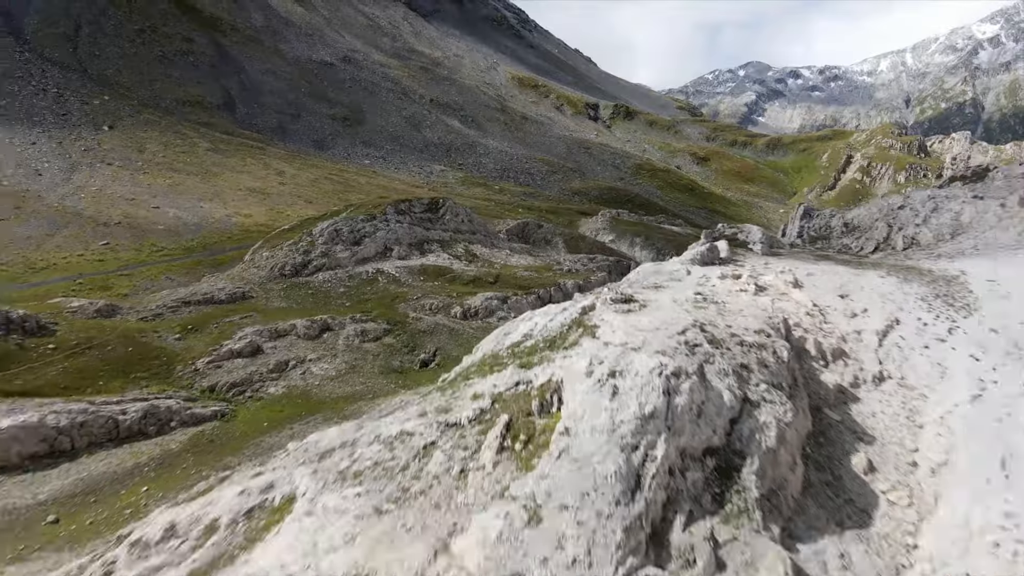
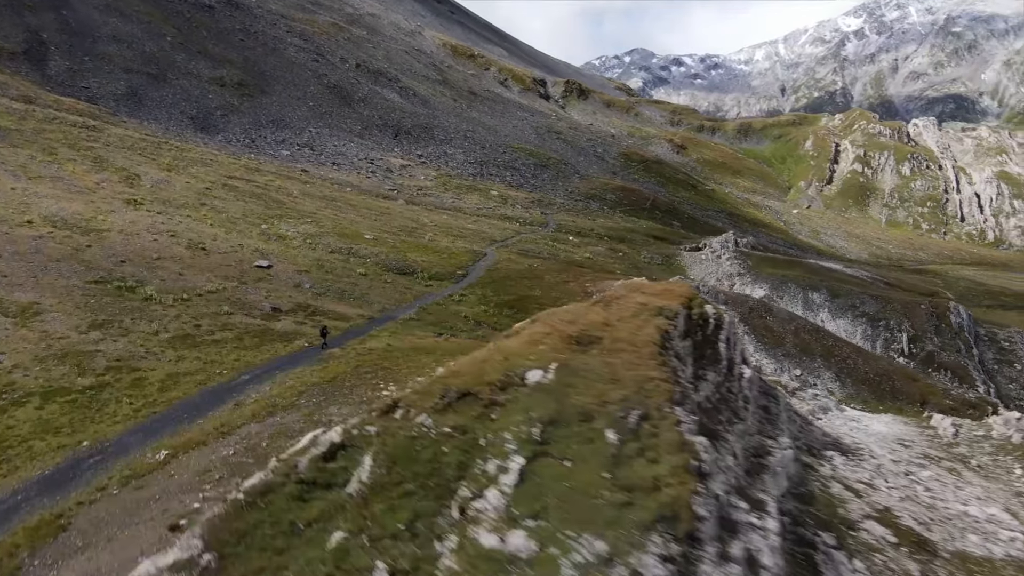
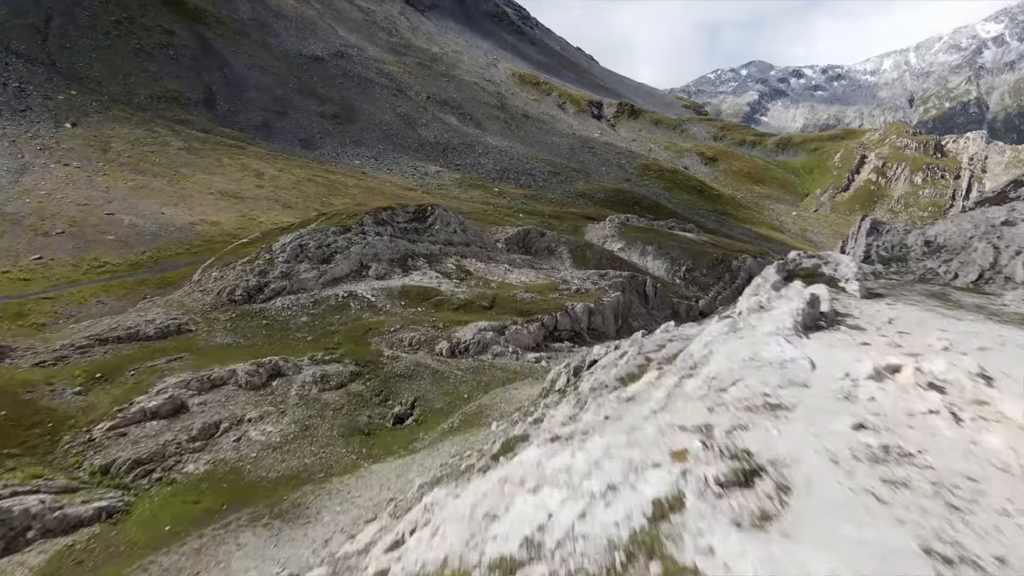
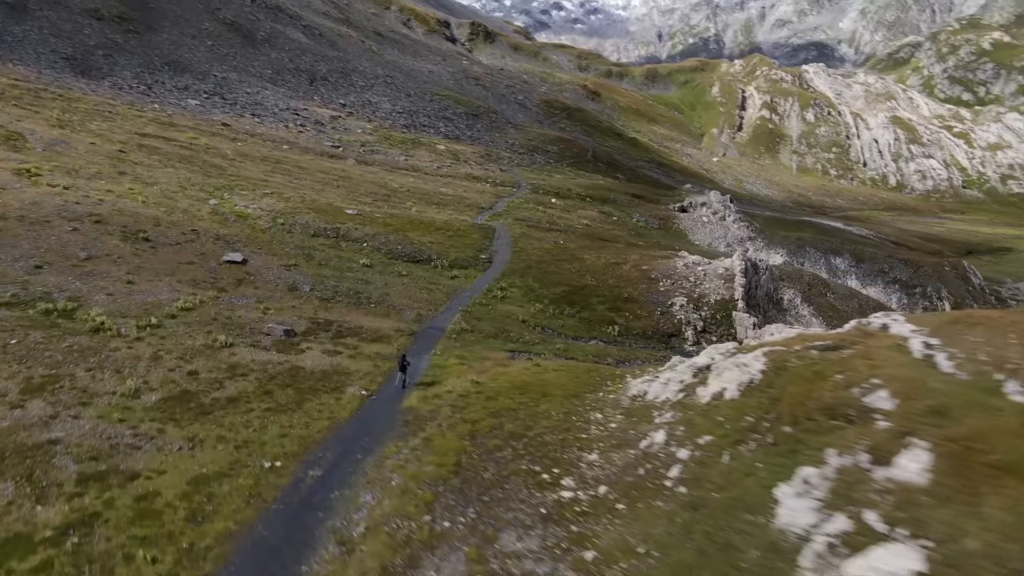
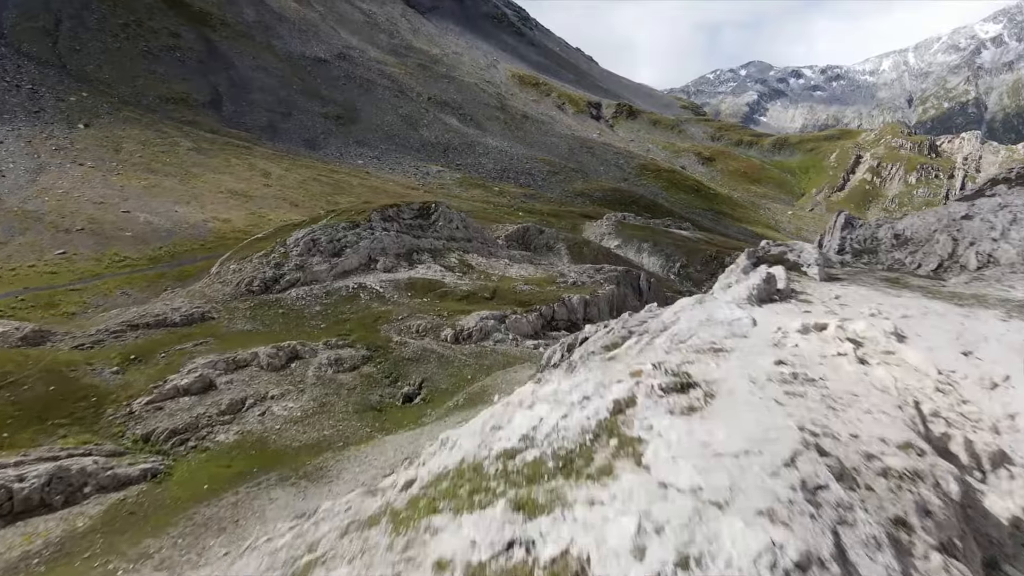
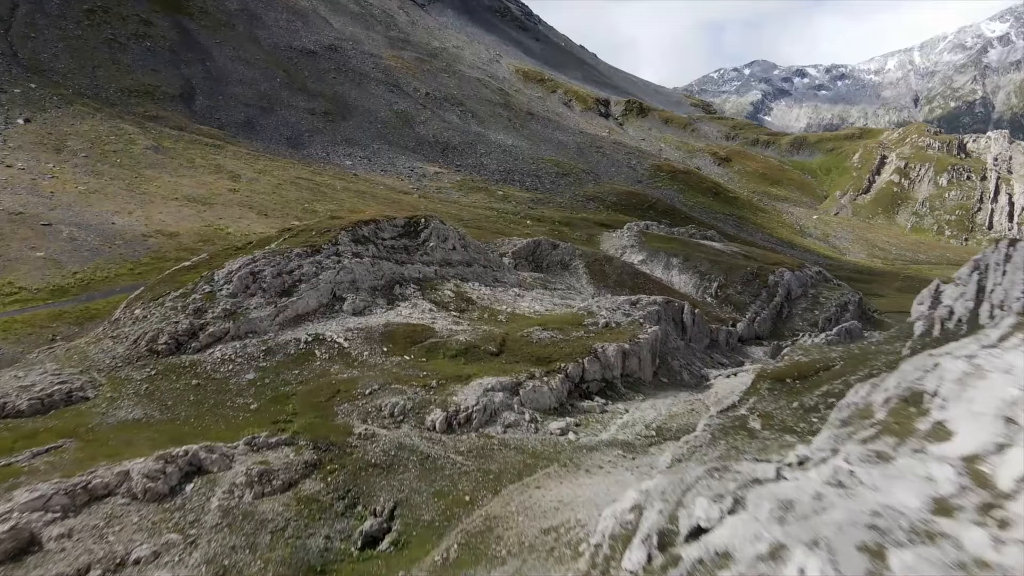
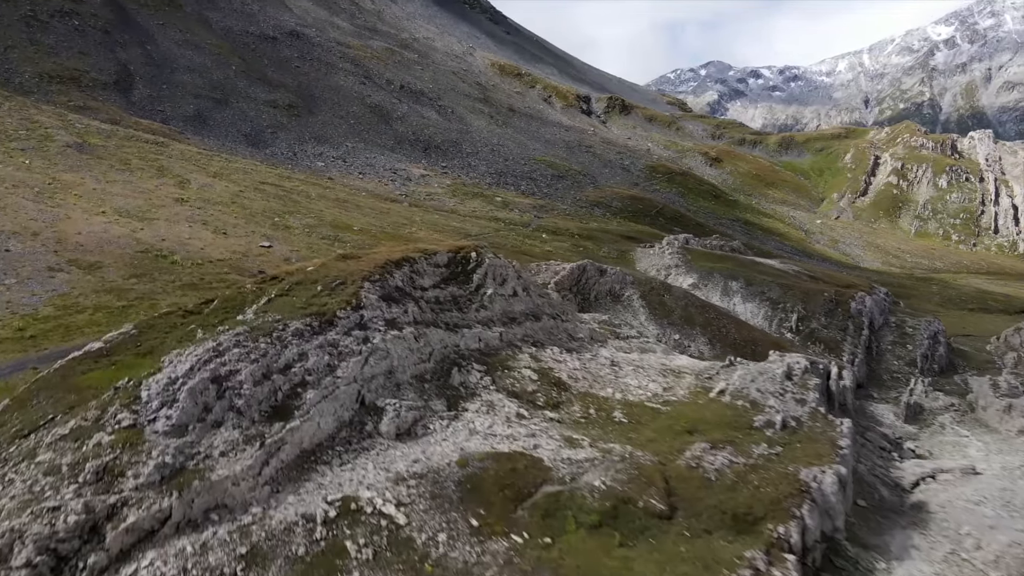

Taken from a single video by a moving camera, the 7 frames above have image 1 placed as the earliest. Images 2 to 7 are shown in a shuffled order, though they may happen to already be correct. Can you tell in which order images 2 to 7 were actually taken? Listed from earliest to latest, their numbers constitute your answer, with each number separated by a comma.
5, 3, 6, 7, 2, 4
